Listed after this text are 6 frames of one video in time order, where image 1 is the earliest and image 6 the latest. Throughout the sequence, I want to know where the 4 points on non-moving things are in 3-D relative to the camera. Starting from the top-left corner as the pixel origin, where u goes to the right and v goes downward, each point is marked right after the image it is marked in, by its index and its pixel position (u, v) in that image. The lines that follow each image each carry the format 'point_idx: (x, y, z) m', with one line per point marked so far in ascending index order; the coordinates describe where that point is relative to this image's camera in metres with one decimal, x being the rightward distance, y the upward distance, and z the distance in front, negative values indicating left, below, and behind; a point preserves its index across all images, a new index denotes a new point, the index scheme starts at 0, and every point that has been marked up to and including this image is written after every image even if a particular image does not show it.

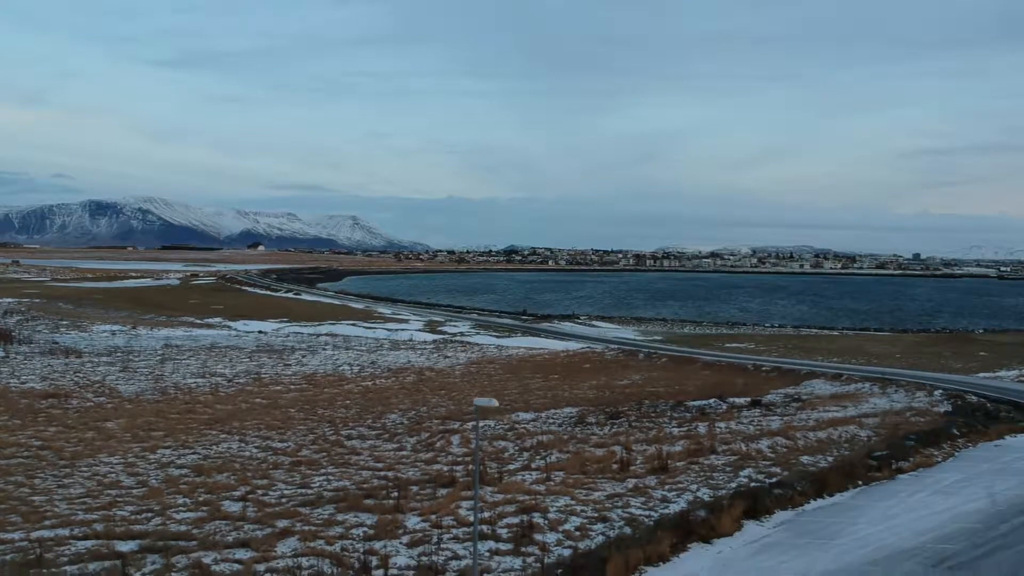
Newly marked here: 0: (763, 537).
0: (+3.3, -3.2, +9.8) m
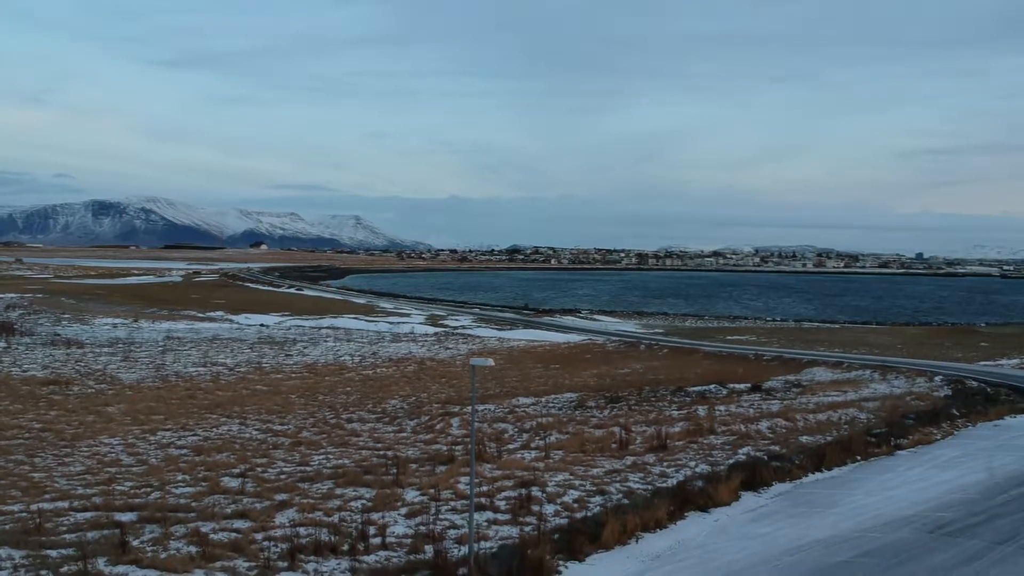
0: (+8.5, -2.2, +10.9) m
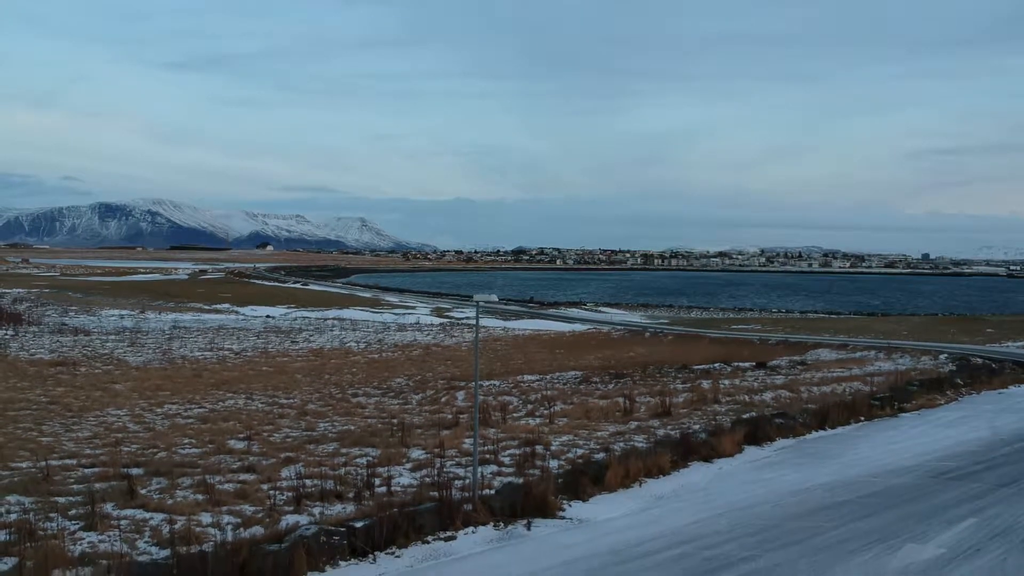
0: (+3.3, -2.2, +9.9) m
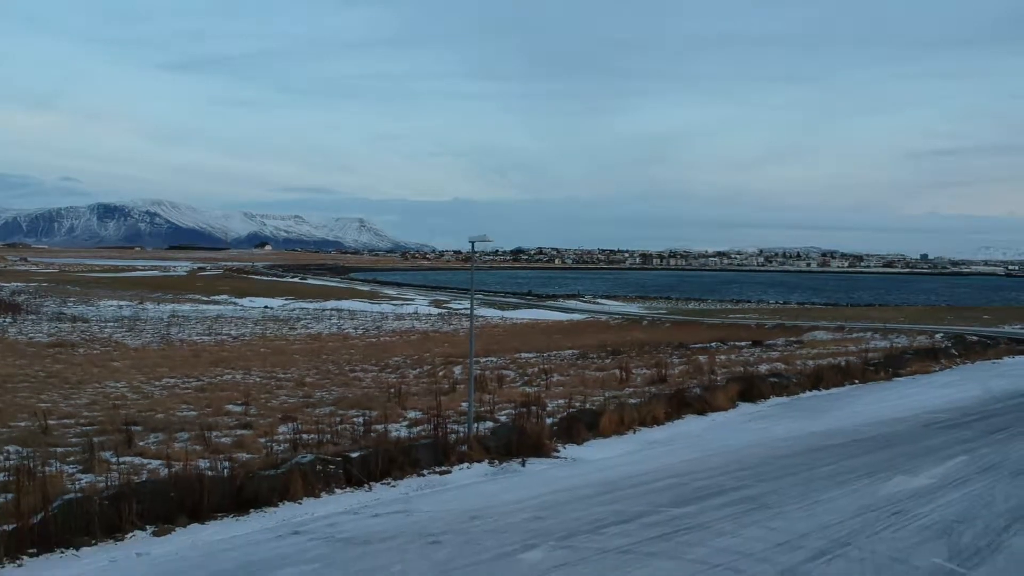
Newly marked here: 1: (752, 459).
0: (+3.2, -1.6, +9.9) m
1: (+2.4, -1.7, +7.5) m
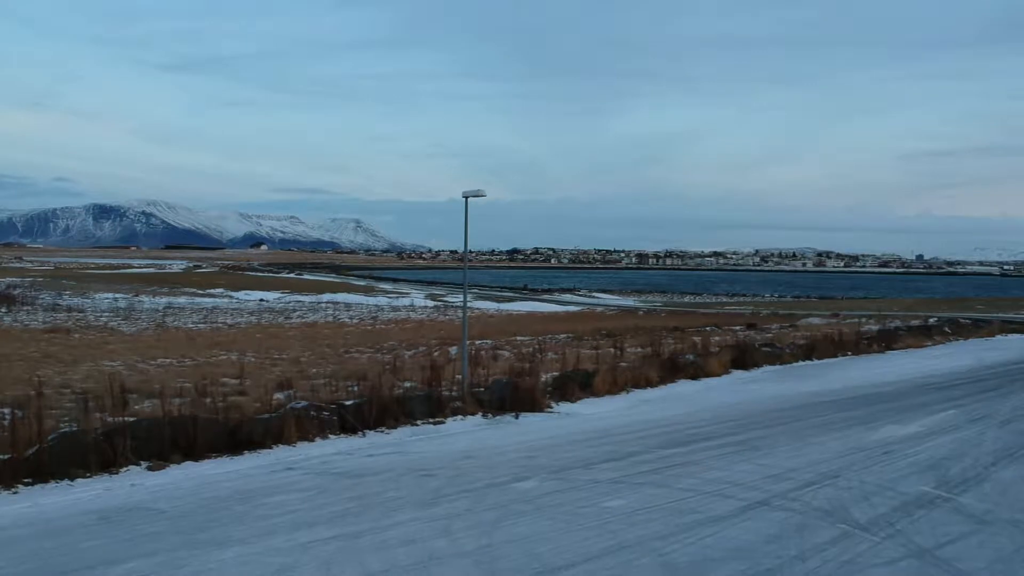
0: (+3.2, -1.2, +10.0) m
1: (+2.3, -1.3, +7.6) m
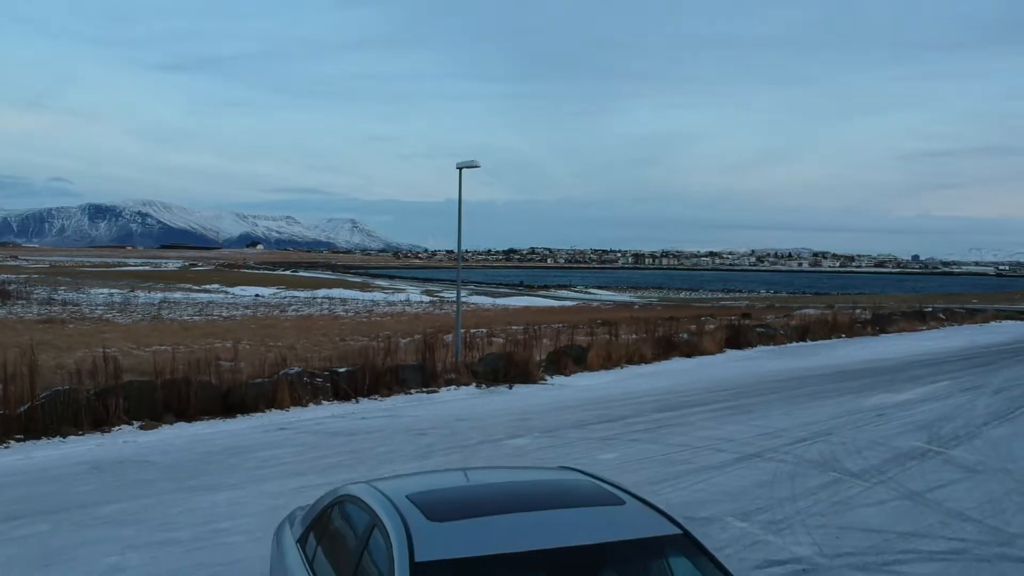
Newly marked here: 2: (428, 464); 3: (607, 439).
0: (+3.1, -0.9, +10.0) m
1: (+2.3, -1.0, +7.6) m
2: (-0.5, -1.1, +4.5) m
3: (+0.7, -1.0, +5.1) m
